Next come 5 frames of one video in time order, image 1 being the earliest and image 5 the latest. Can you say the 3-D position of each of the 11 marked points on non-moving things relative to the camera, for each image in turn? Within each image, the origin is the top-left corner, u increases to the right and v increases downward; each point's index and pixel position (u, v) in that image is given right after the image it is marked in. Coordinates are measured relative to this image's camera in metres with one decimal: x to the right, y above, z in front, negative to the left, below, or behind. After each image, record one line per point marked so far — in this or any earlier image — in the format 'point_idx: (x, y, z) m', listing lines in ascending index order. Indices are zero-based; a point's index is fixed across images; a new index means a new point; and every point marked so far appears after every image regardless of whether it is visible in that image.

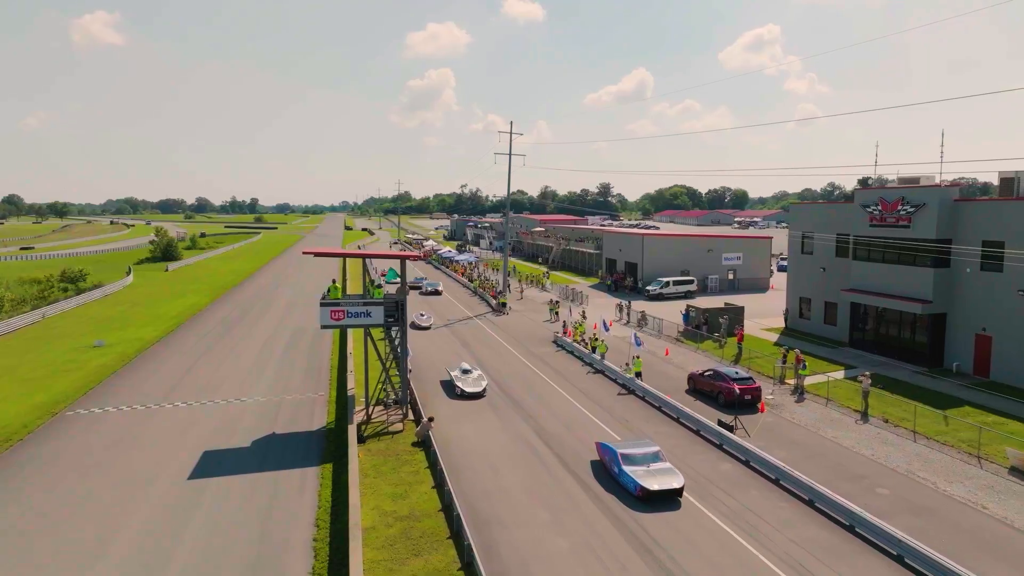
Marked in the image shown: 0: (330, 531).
0: (-4.5, -6.0, +18.2) m
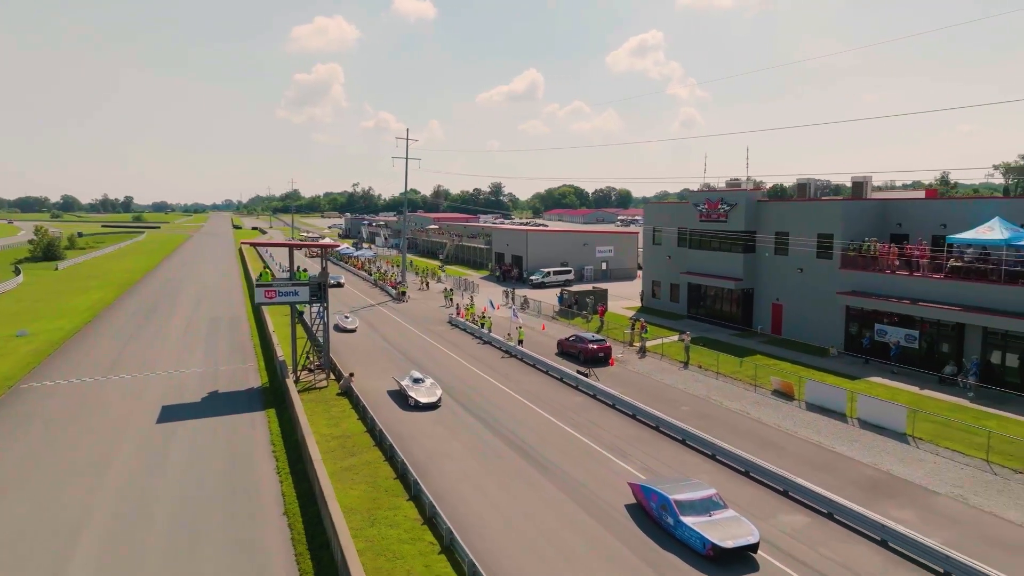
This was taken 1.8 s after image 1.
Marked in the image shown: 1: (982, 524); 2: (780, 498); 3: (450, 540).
0: (-7.7, -5.3, +24.2) m
1: (+11.8, -5.9, +17.5) m
2: (+7.4, -5.8, +19.6) m
3: (-1.4, -5.6, +15.9) m
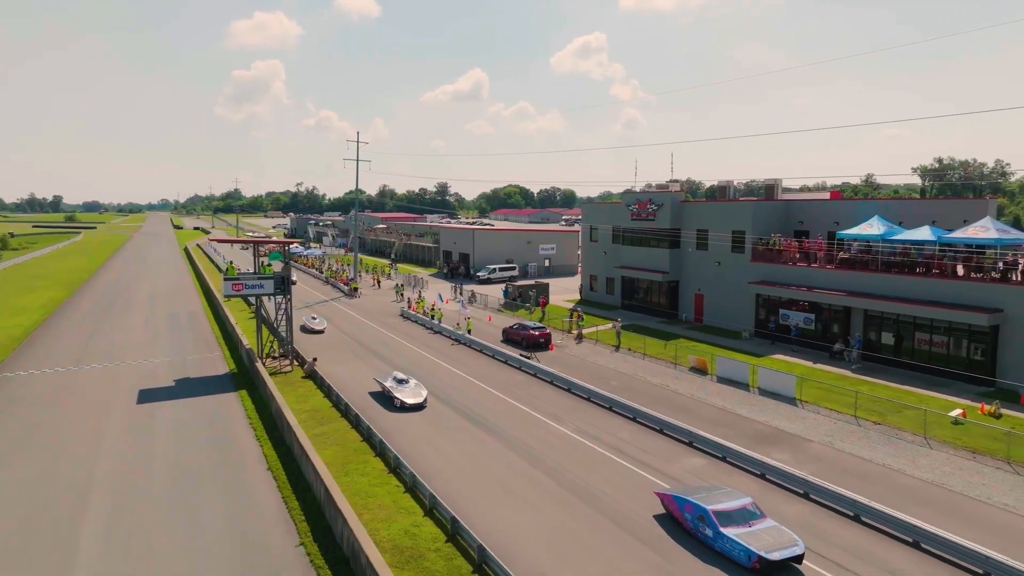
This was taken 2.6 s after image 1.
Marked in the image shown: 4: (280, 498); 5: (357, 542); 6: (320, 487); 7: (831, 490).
0: (-9.6, -4.9, +27.1) m
1: (+10.3, -5.4, +21.9) m
2: (+5.8, -5.3, +23.6) m
3: (-2.7, -5.3, +19.3) m
4: (-6.6, -5.8, +20.1) m
5: (-3.4, -5.3, +15.2) m
6: (-5.1, -5.2, +18.7) m
7: (+8.5, -5.4, +18.9) m
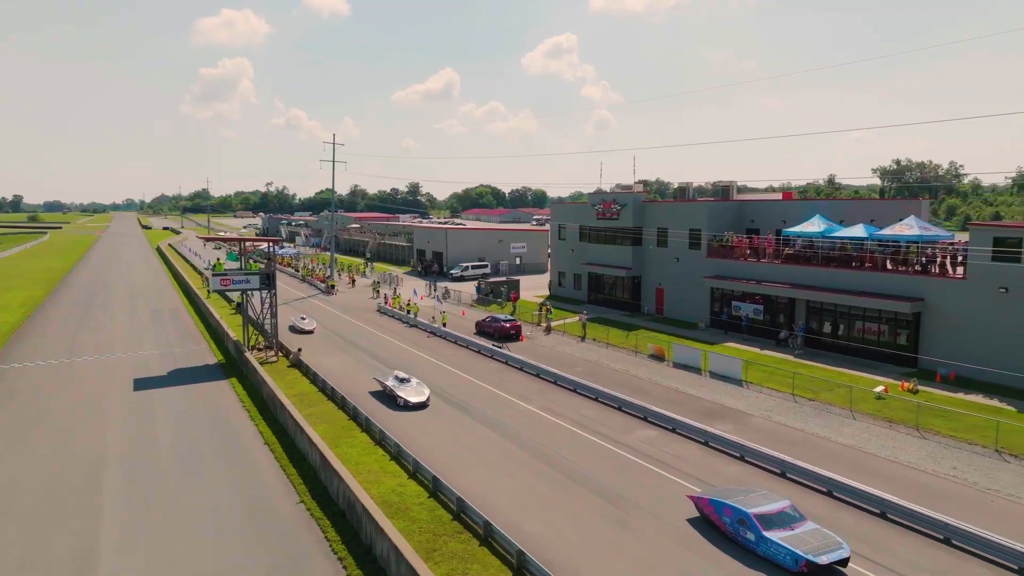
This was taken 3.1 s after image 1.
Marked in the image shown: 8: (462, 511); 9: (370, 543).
0: (-10.7, -4.6, +29.2) m
1: (+9.4, -5.1, +24.9) m
2: (+4.8, -5.0, +26.4) m
3: (-3.6, -5.0, +21.7) m
4: (-7.4, -5.5, +22.3) m
5: (-4.0, -5.0, +17.7) m
6: (-5.9, -4.9, +21.1) m
7: (+7.7, -5.0, +21.8) m
8: (-1.2, -5.5, +17.5) m
9: (-3.2, -5.8, +16.2) m
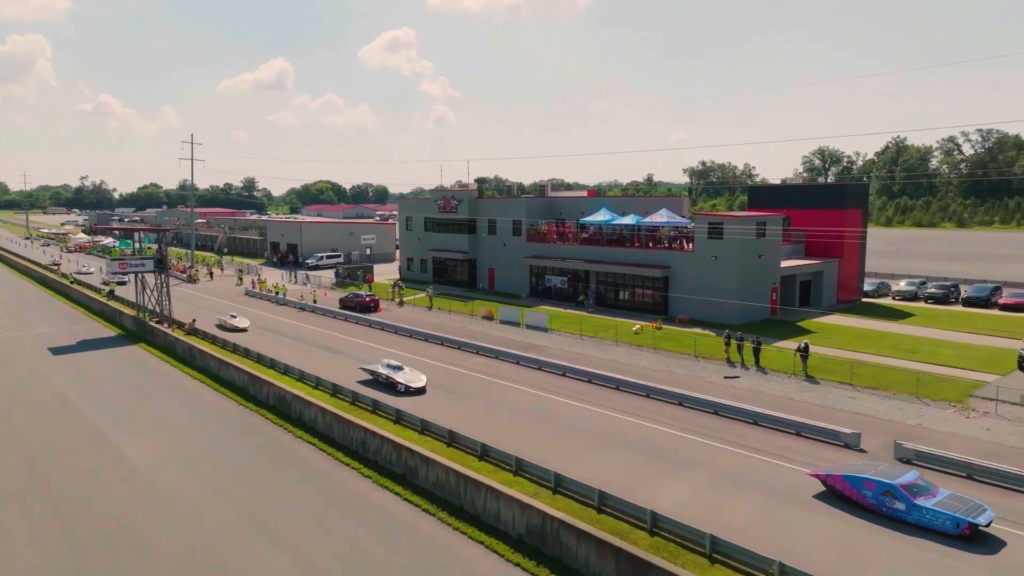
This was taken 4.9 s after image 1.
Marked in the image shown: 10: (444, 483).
0: (-17.8, -3.5, +36.3) m
1: (+2.8, -3.5, +36.4) m
2: (-1.9, -3.5, +36.9) m
3: (-9.1, -3.7, +30.5) m
4: (-13.0, -4.3, +30.3) m
5: (-8.7, -3.8, +26.4) m
6: (-11.2, -3.7, +29.4) m
7: (+1.8, -3.5, +33.0) m
8: (-5.9, -4.2, +26.9) m
9: (-7.6, -4.5, +25.1) m
10: (-1.8, -5.1, +18.6) m
